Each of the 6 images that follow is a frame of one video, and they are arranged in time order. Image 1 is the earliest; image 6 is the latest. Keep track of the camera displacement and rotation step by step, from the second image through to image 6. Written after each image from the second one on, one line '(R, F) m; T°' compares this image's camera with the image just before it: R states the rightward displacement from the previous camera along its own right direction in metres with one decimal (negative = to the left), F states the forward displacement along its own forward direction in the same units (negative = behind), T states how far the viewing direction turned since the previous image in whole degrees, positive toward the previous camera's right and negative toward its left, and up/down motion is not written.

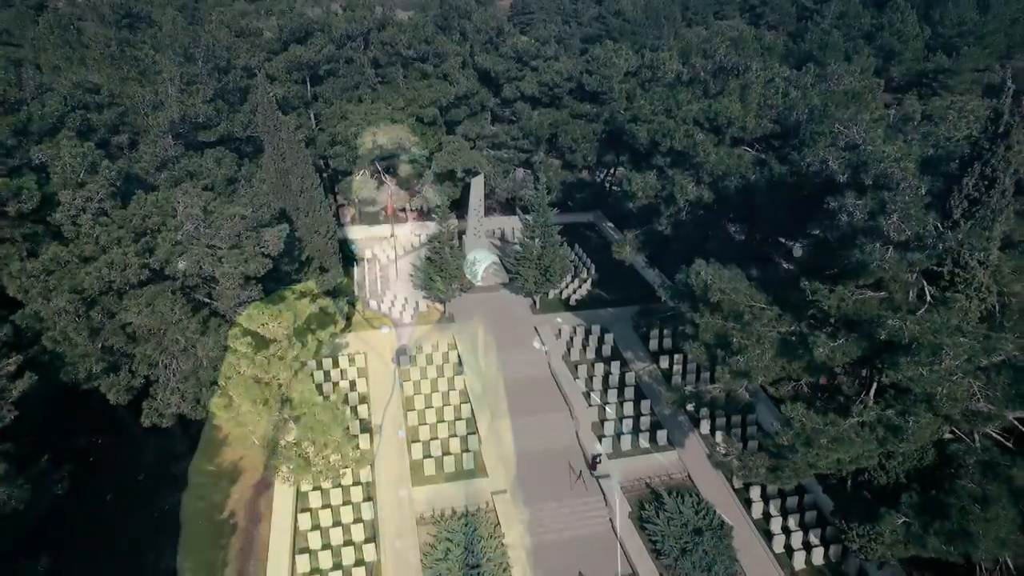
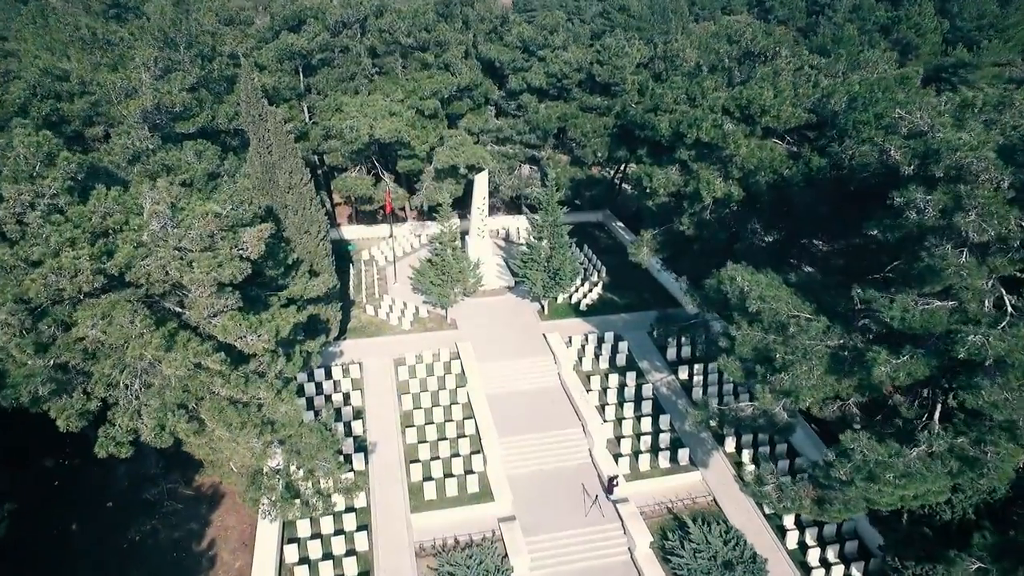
(-0.3, +1.8) m; 0°
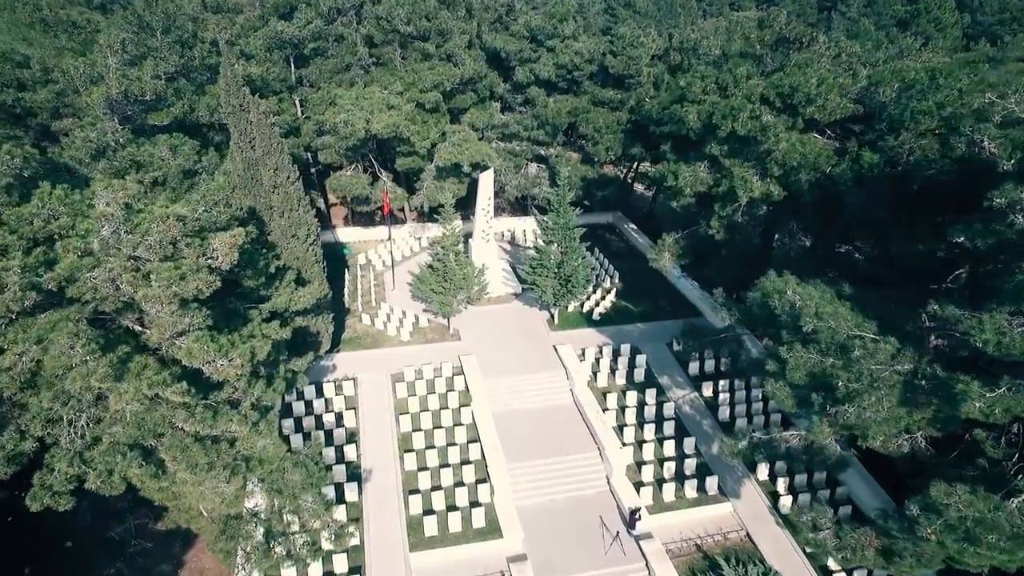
(-0.3, +1.9) m; 0°
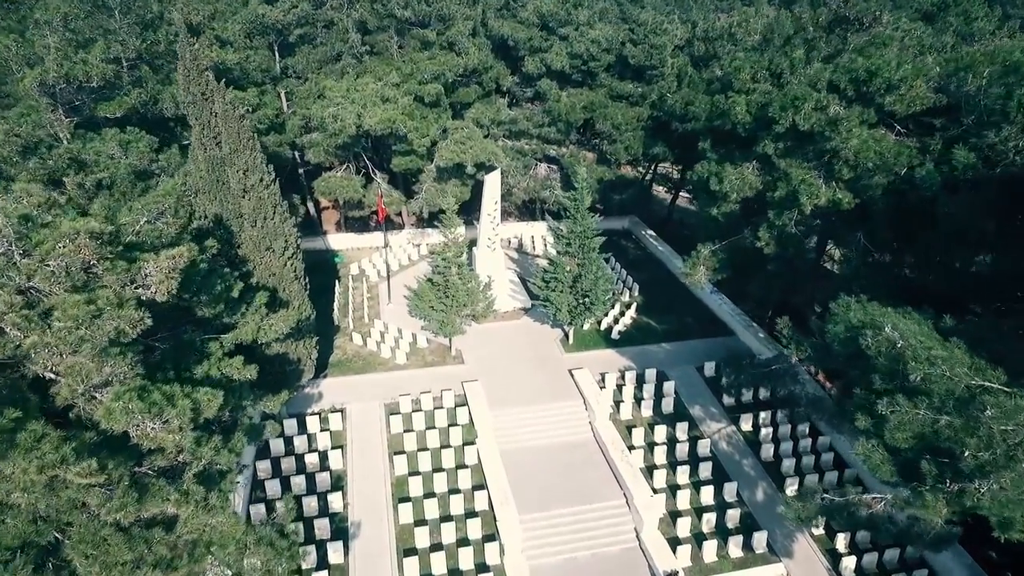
(-0.4, +2.6) m; 0°
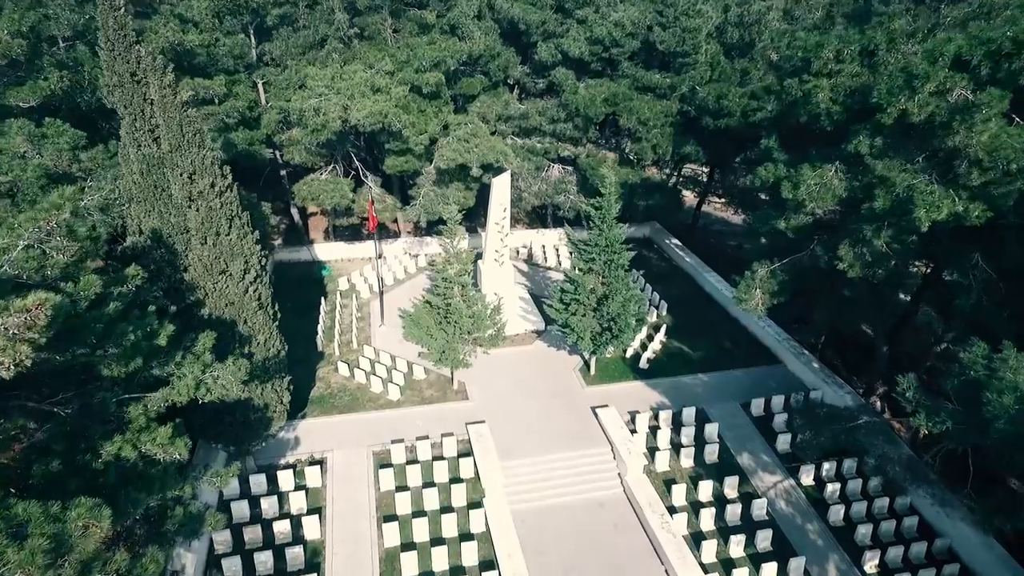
(-0.4, +3.0) m; 0°
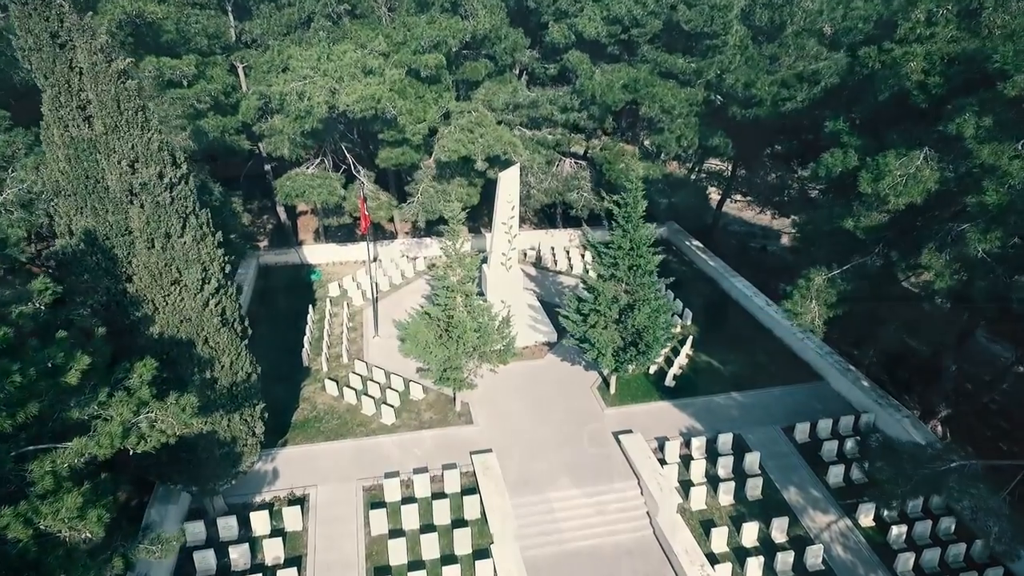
(-0.3, +2.1) m; 0°
